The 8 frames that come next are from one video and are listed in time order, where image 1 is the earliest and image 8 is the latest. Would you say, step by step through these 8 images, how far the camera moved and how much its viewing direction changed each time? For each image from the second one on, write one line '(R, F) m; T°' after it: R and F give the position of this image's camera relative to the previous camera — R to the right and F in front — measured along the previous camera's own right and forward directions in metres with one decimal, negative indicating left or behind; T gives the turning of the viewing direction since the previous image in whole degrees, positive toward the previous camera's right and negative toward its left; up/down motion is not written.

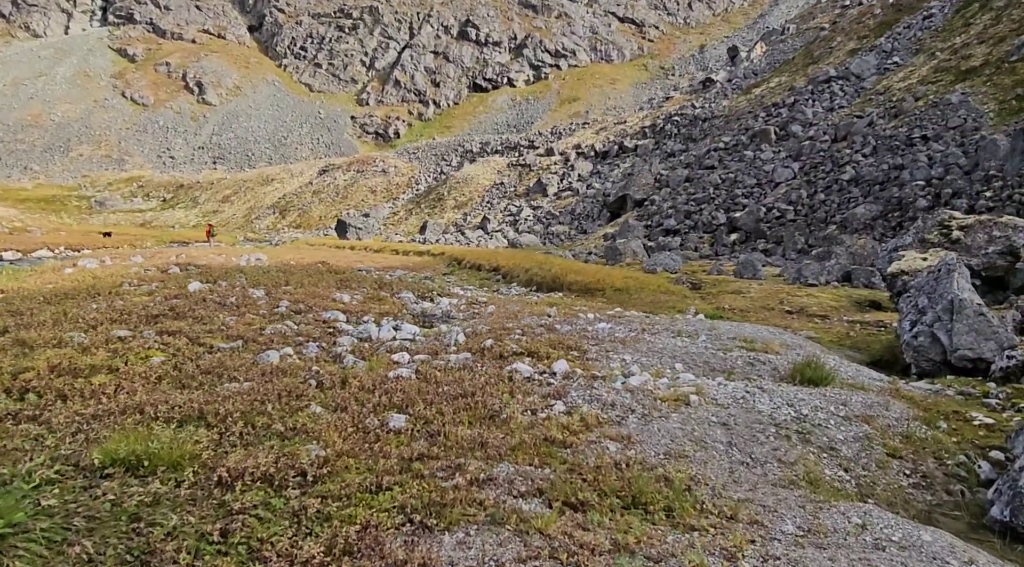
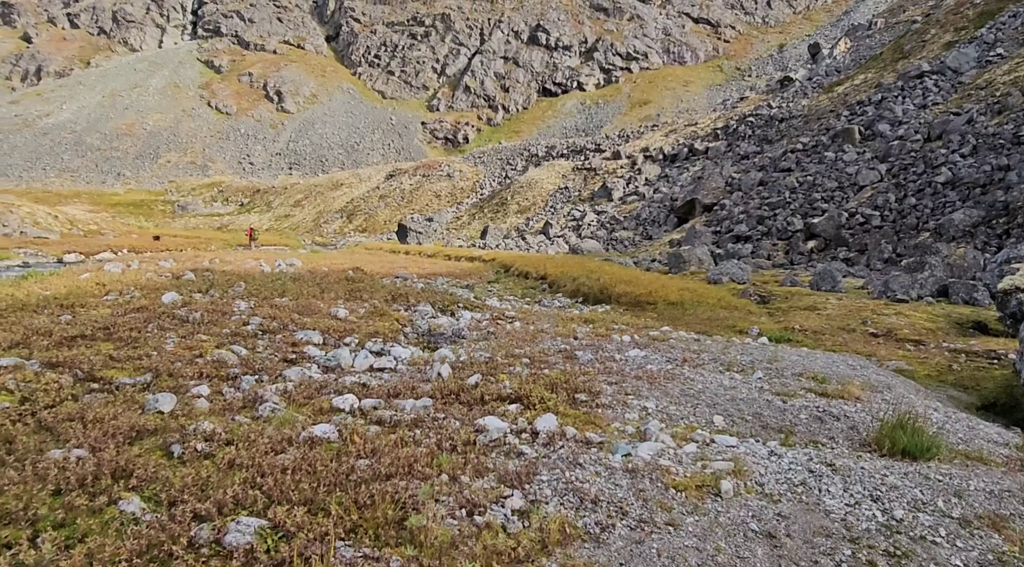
(+1.1, +3.1) m; -5°
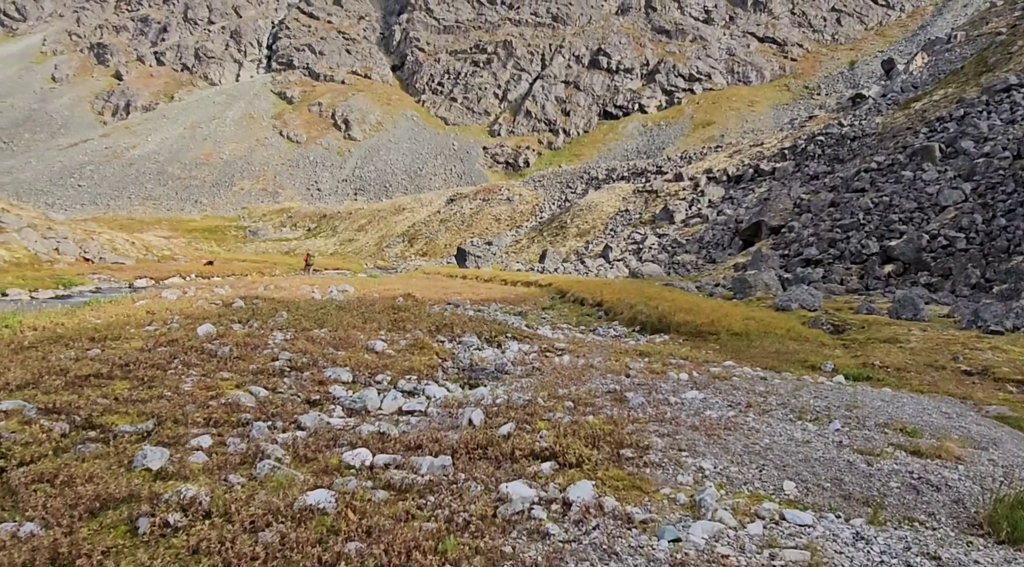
(+0.3, +1.2) m; -5°
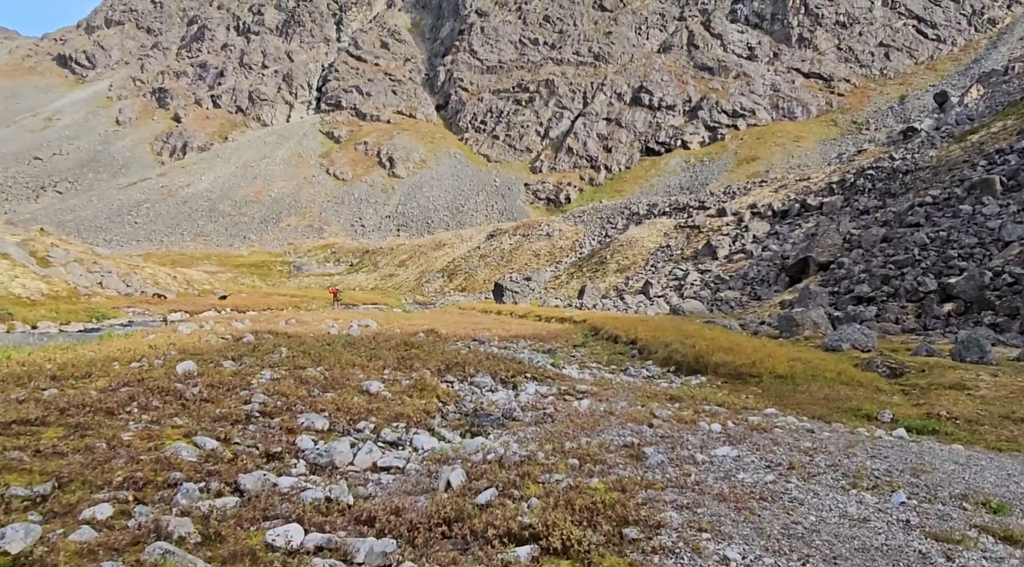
(+0.7, +1.7) m; -3°
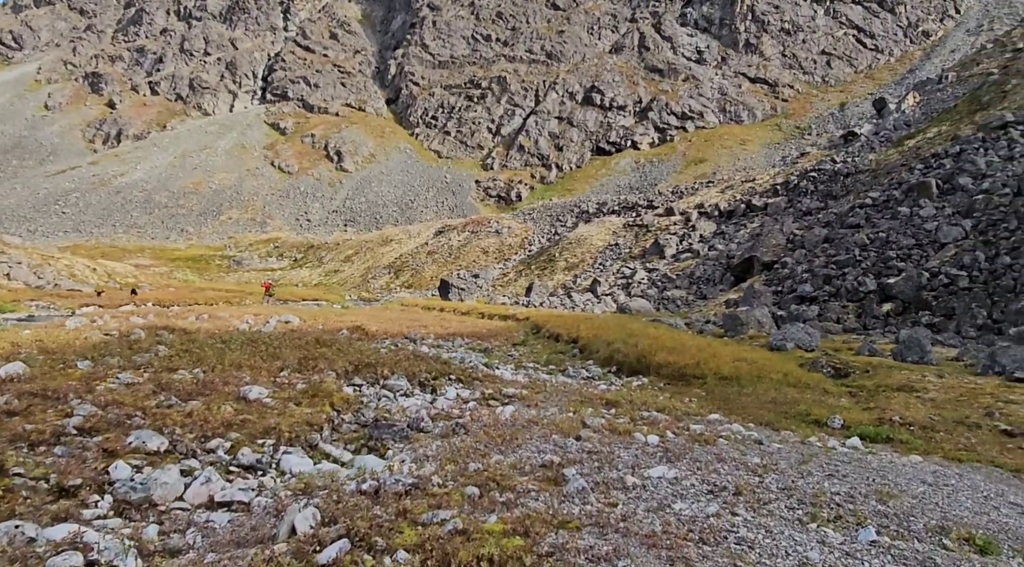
(+0.7, +2.1) m; +4°
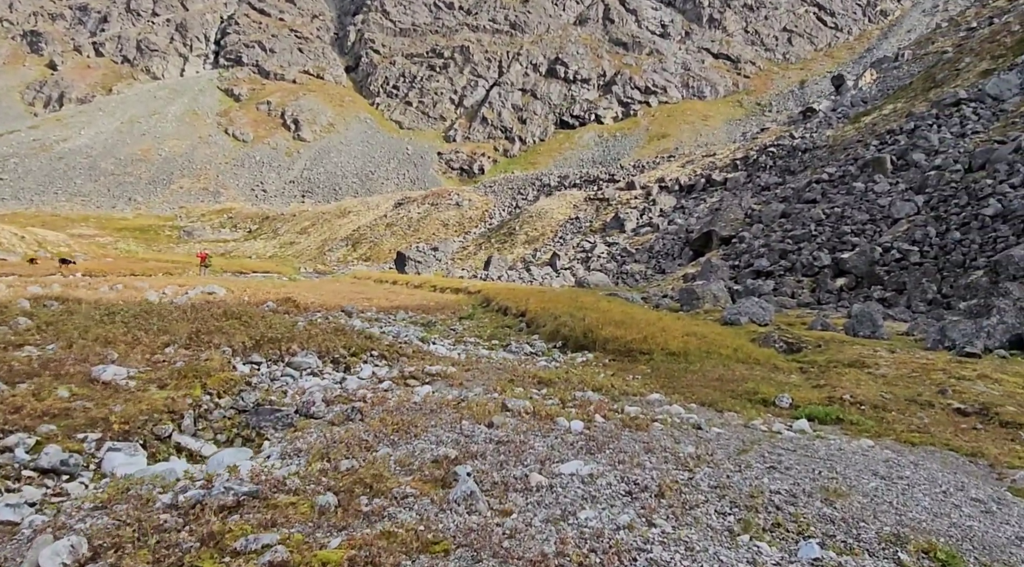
(+0.8, +1.6) m; +3°
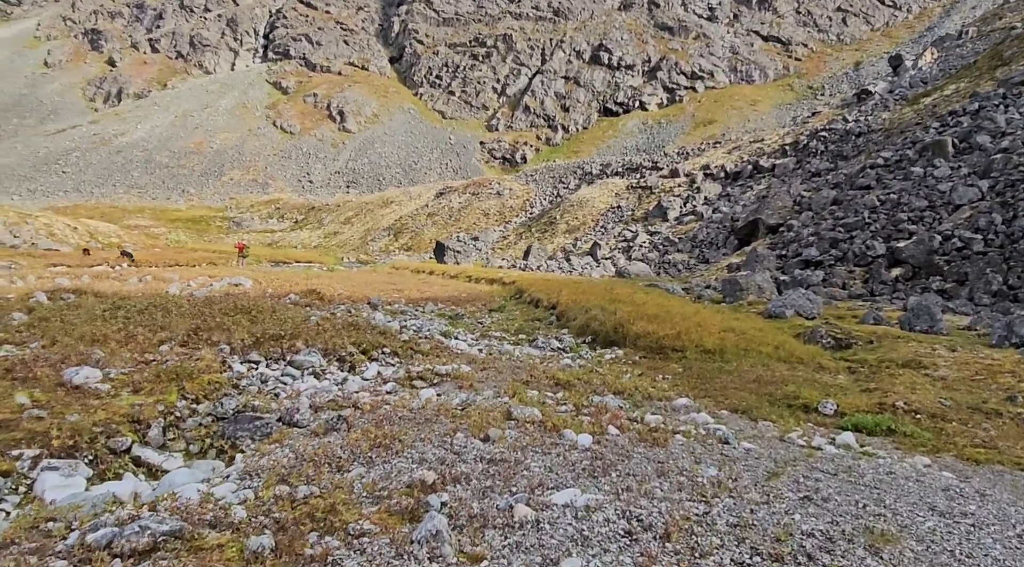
(+0.5, +1.1) m; -3°
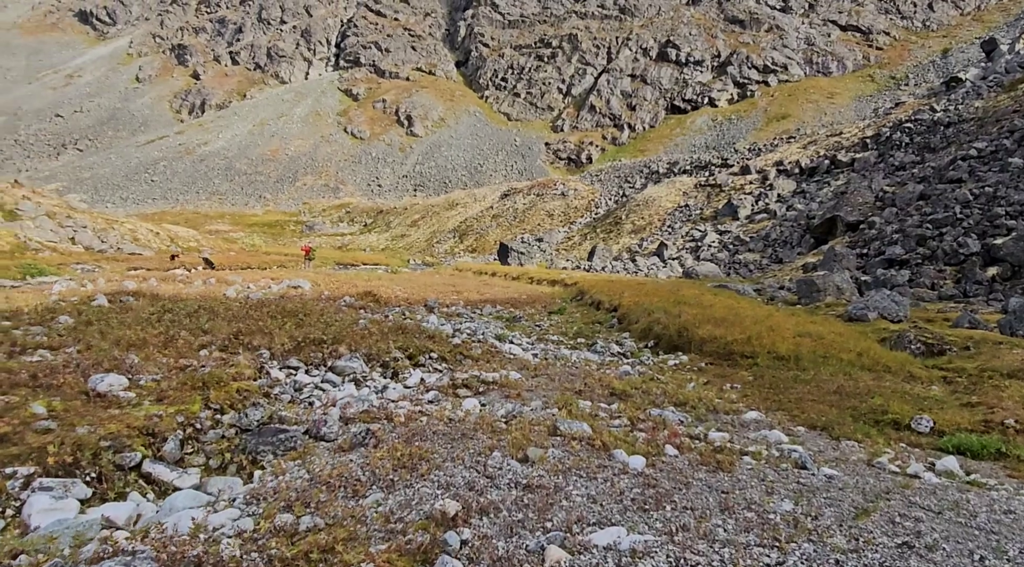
(+0.3, +1.0) m; -5°
